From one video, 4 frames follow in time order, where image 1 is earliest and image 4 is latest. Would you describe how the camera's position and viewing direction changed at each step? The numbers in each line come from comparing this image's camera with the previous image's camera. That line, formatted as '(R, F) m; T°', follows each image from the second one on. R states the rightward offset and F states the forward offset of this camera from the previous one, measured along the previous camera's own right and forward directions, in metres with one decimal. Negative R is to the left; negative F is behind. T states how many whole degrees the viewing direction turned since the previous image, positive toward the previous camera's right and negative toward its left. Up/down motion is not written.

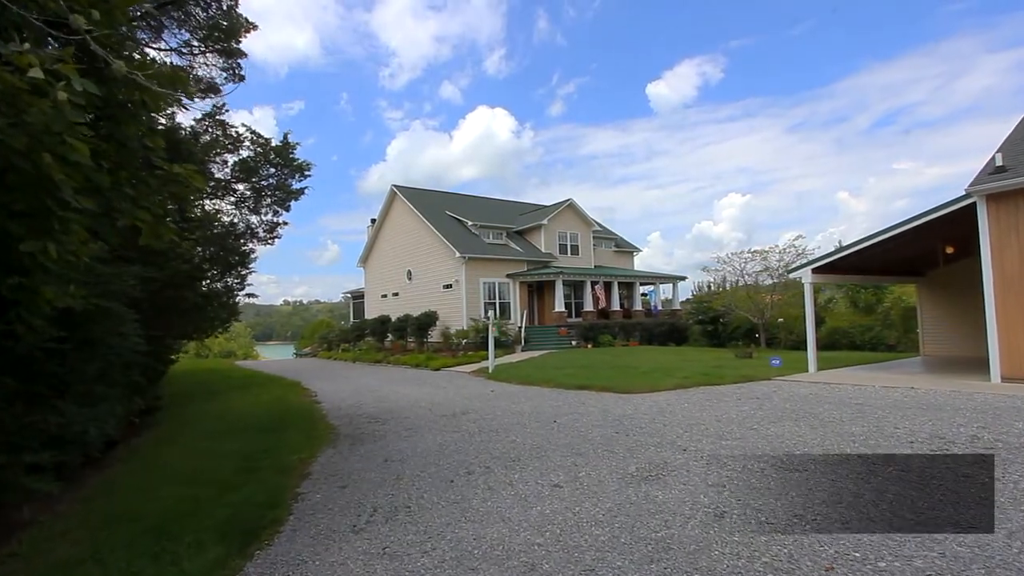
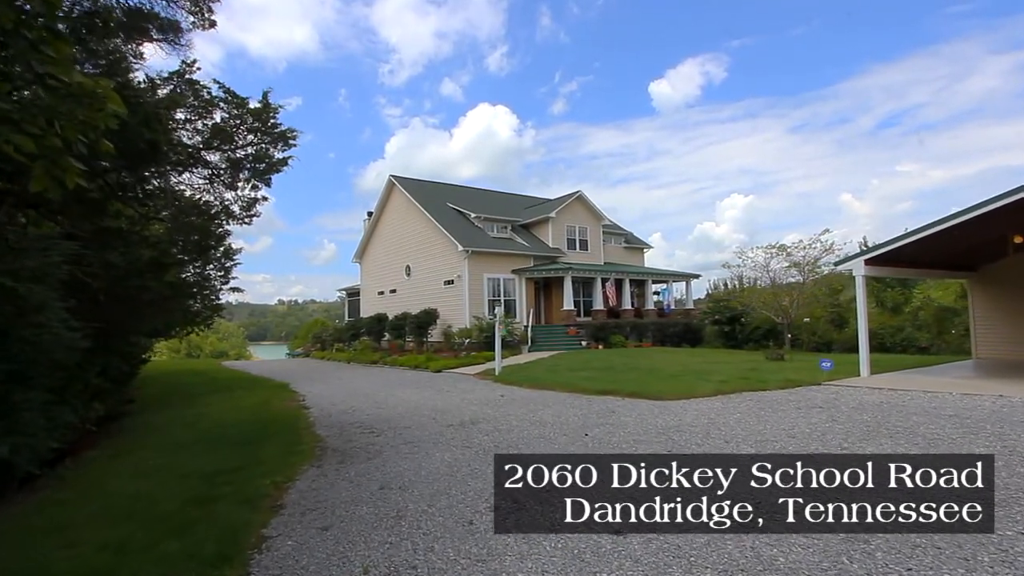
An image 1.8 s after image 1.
(-0.2, +0.9) m; 0°
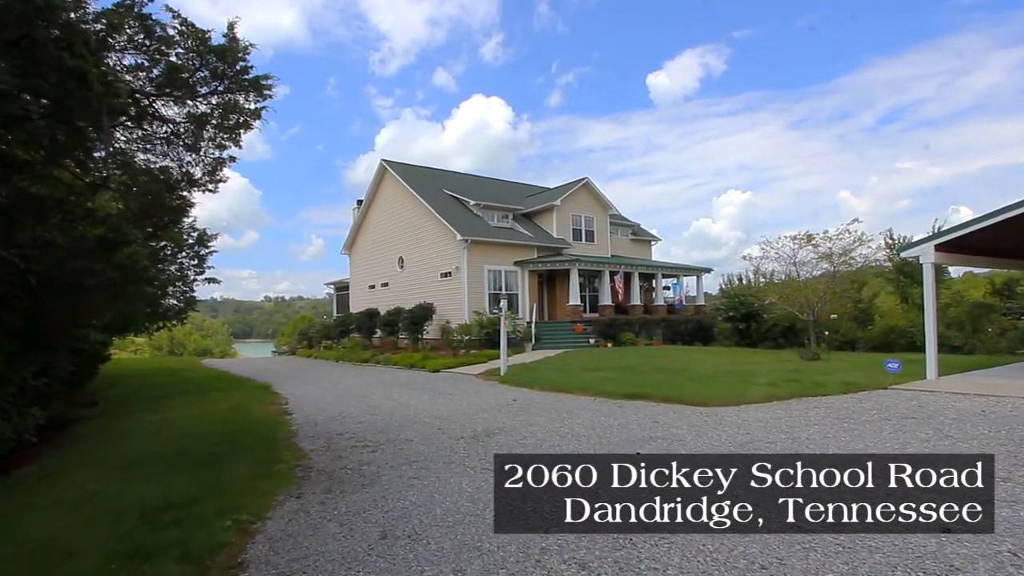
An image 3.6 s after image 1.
(-0.3, +0.9) m; +1°
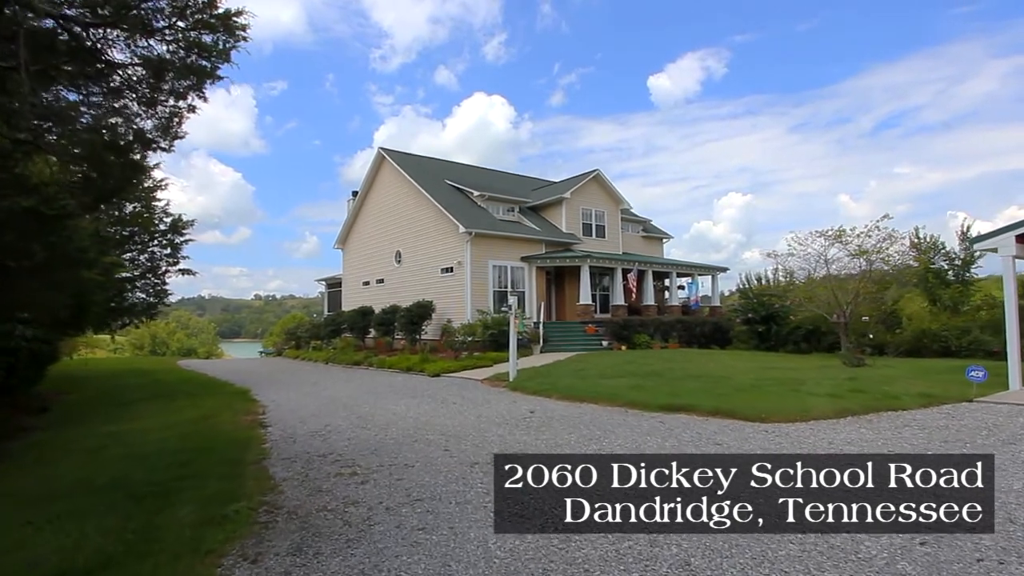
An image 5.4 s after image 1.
(-0.2, +0.9) m; 0°
